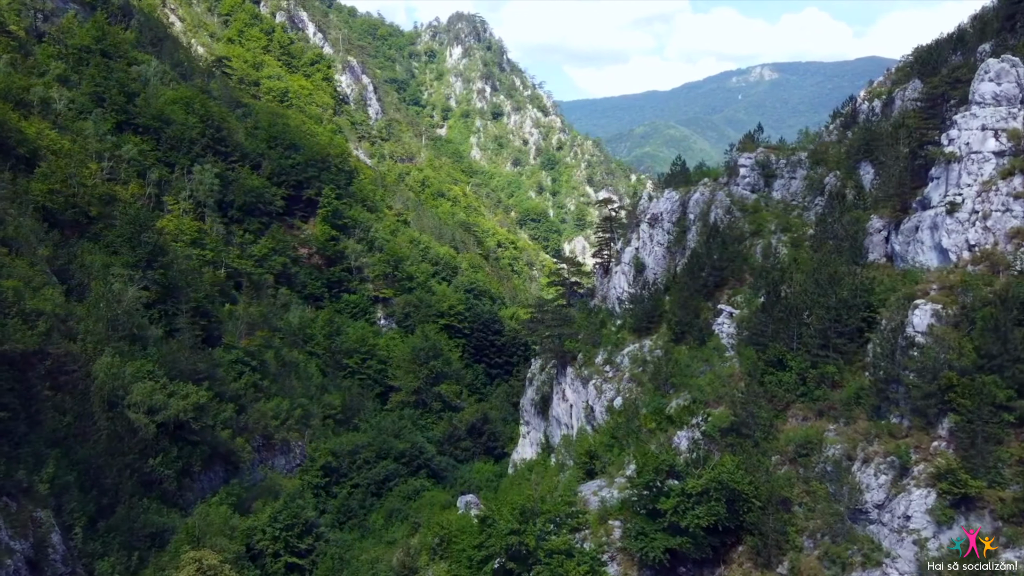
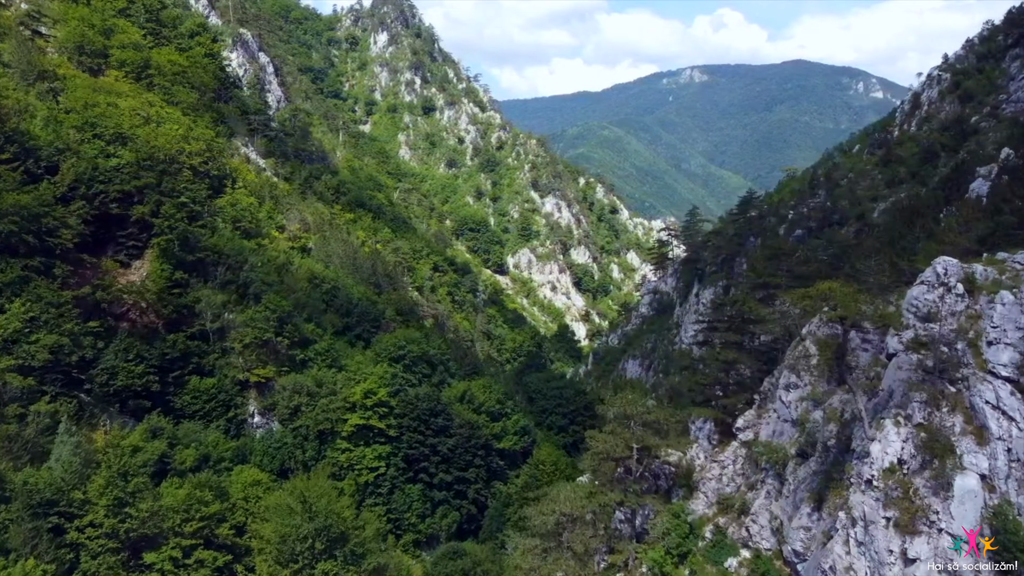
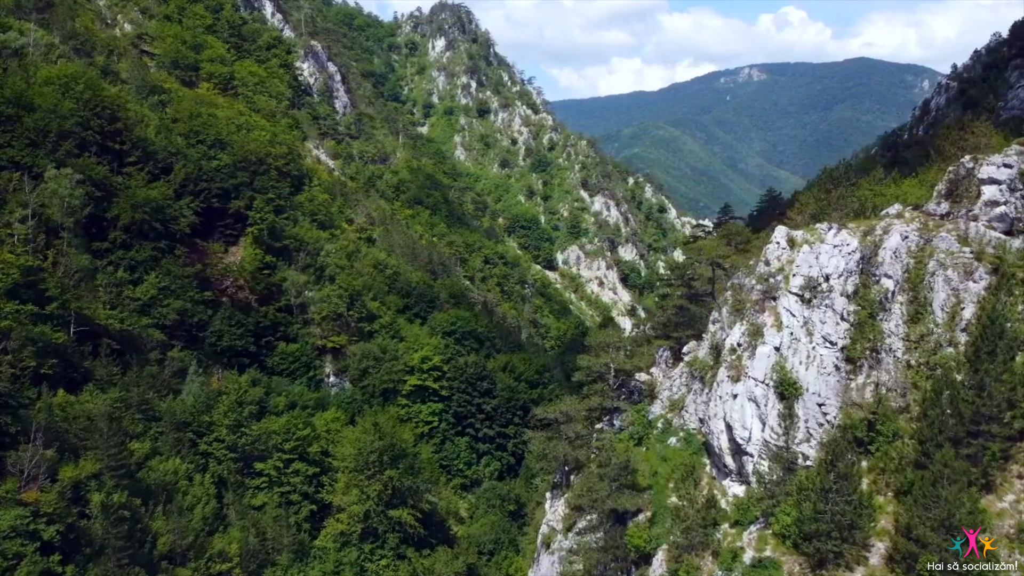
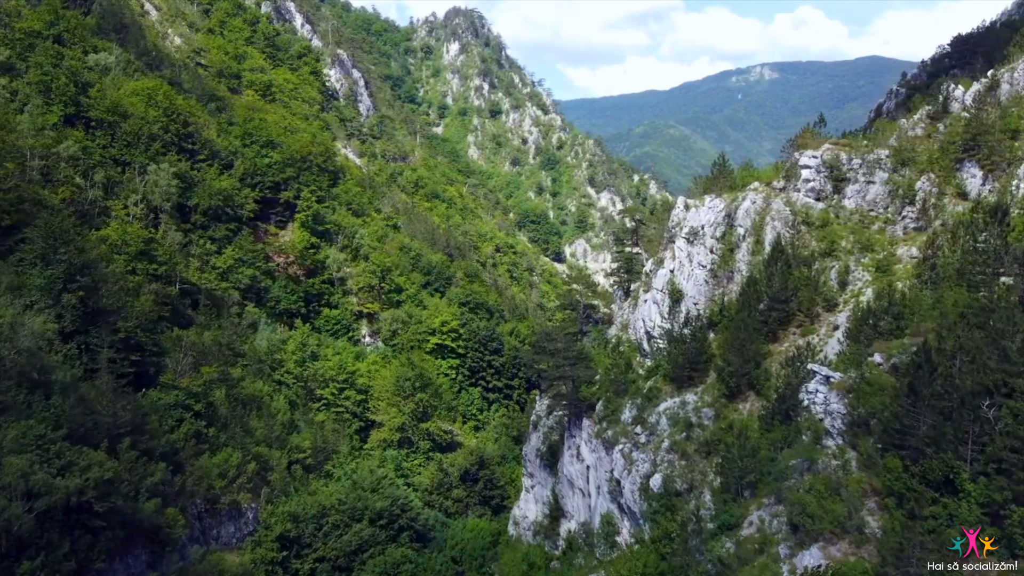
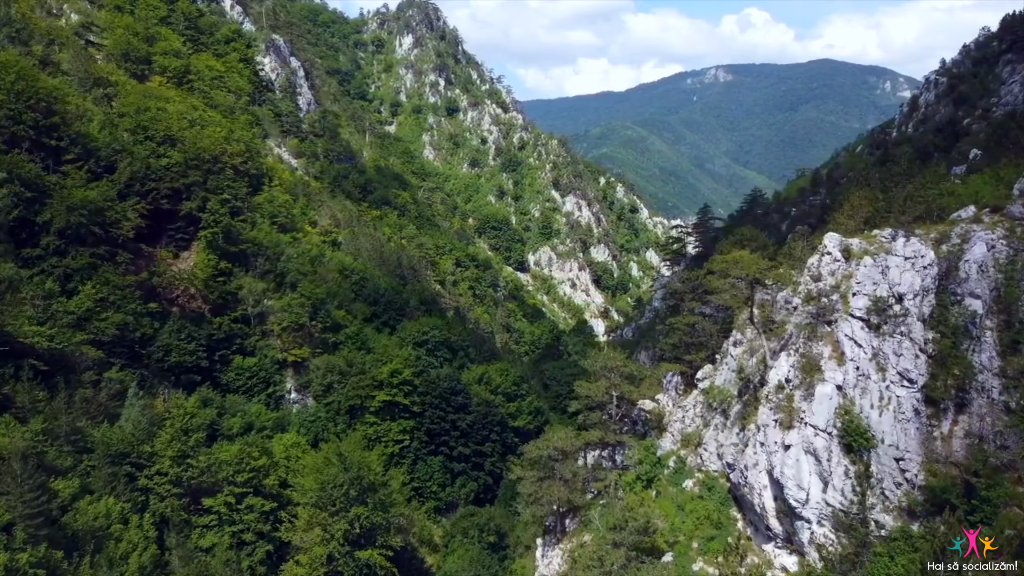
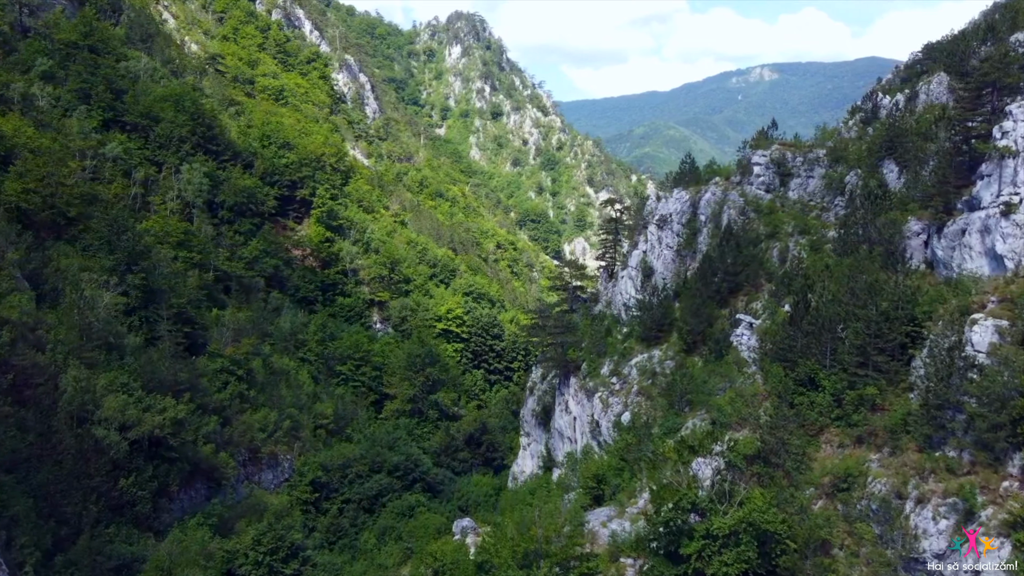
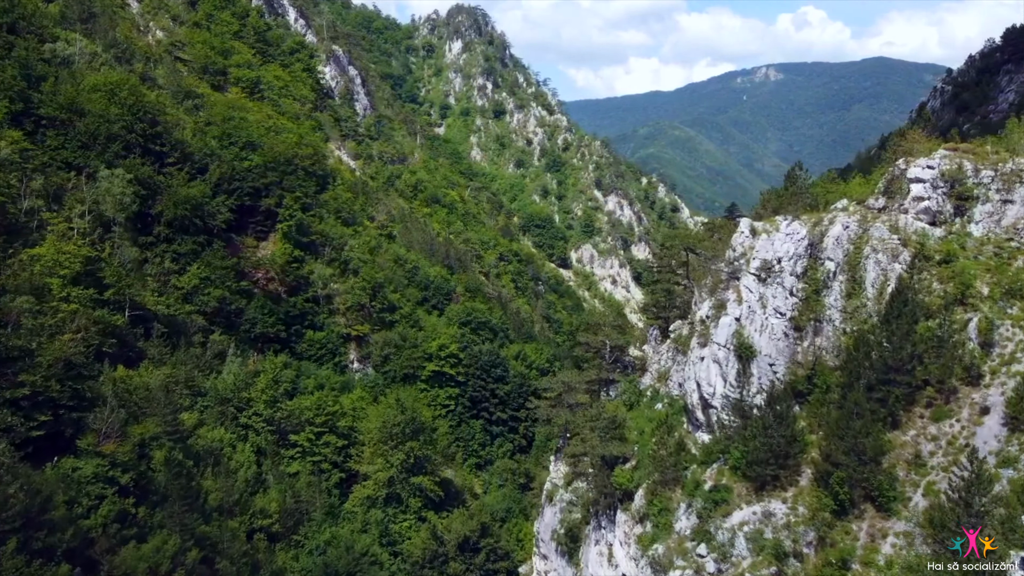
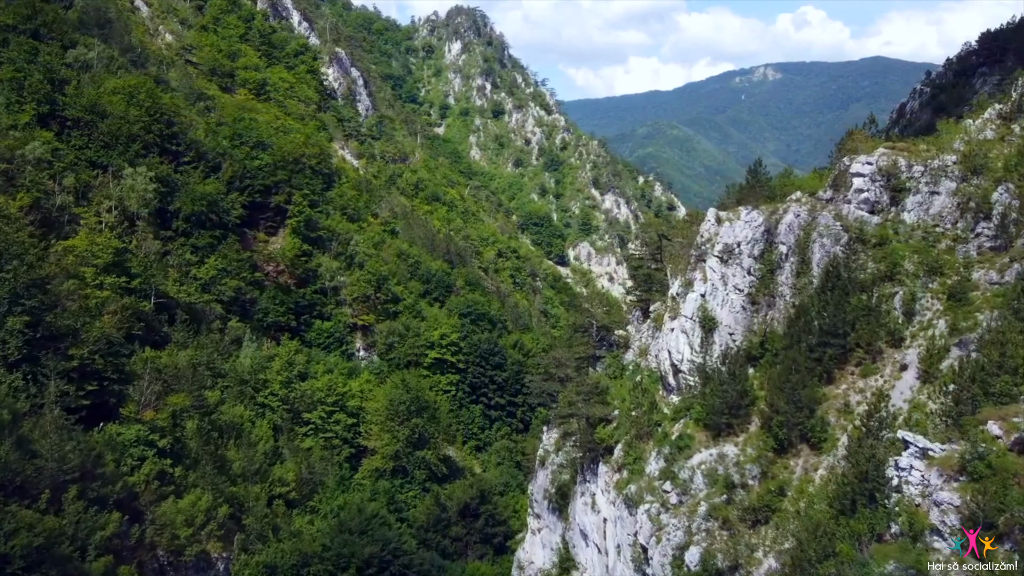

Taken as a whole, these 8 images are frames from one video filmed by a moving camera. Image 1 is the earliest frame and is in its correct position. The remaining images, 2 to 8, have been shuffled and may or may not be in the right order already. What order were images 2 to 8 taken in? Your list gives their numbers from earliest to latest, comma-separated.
6, 4, 8, 7, 3, 5, 2
